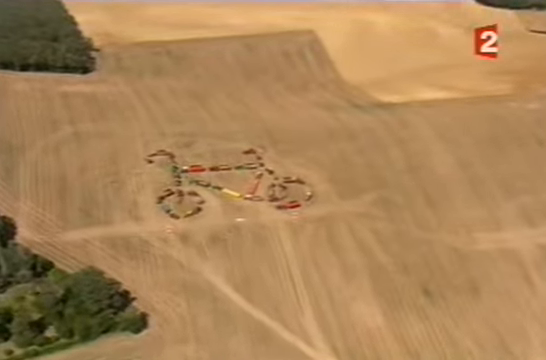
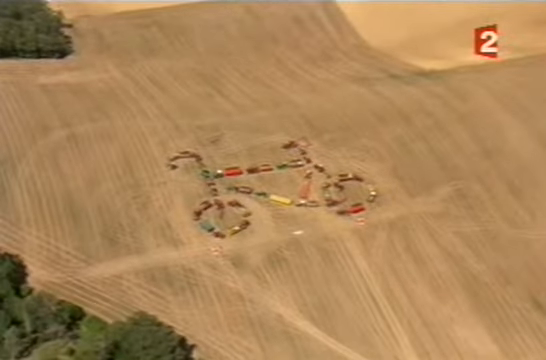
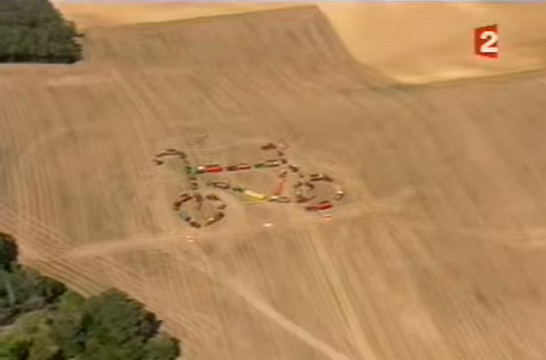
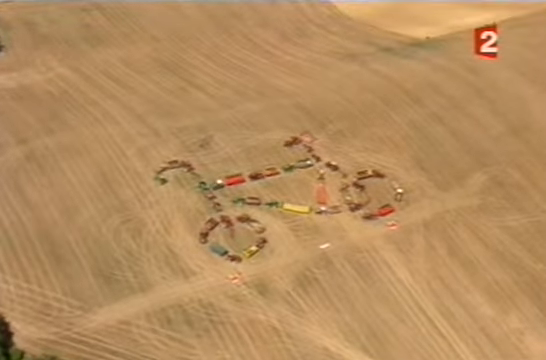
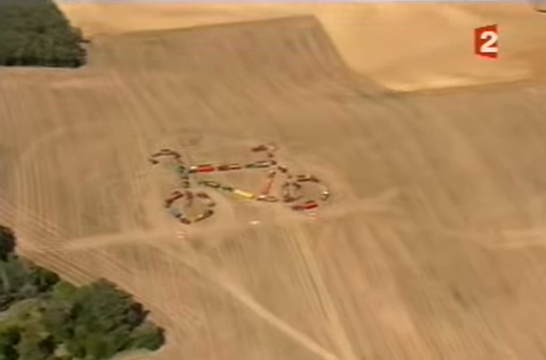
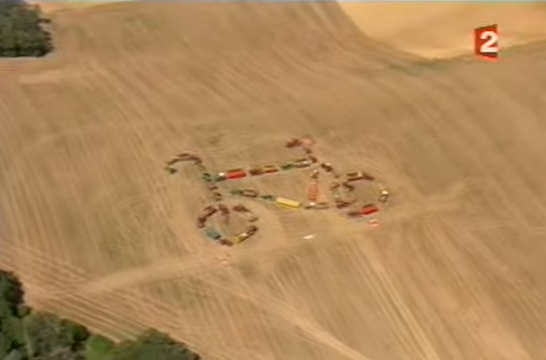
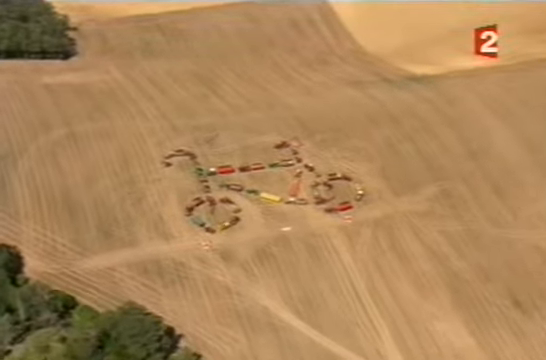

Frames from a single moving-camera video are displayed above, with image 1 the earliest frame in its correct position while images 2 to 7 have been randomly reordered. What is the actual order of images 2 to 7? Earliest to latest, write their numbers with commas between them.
5, 3, 7, 2, 6, 4
